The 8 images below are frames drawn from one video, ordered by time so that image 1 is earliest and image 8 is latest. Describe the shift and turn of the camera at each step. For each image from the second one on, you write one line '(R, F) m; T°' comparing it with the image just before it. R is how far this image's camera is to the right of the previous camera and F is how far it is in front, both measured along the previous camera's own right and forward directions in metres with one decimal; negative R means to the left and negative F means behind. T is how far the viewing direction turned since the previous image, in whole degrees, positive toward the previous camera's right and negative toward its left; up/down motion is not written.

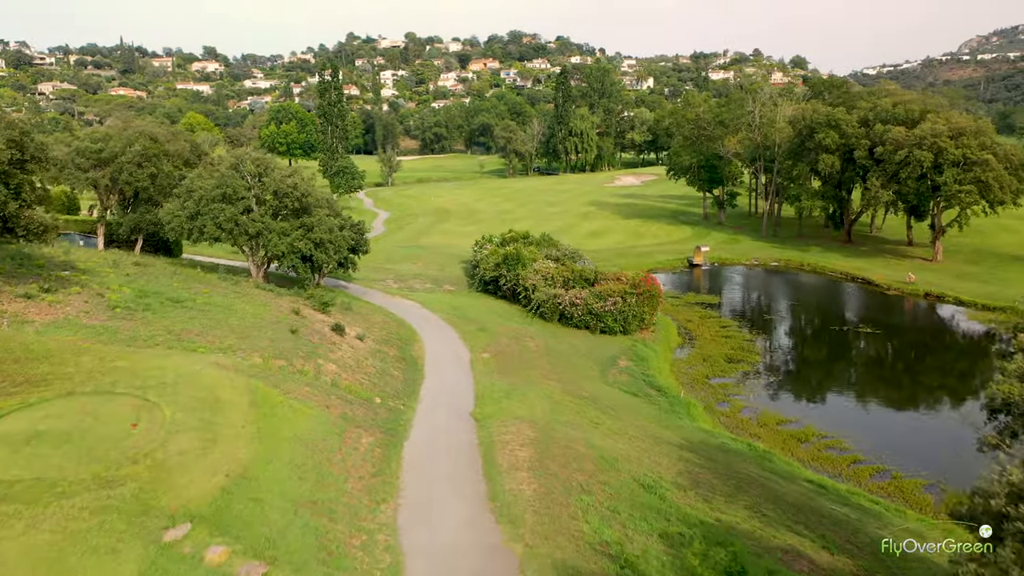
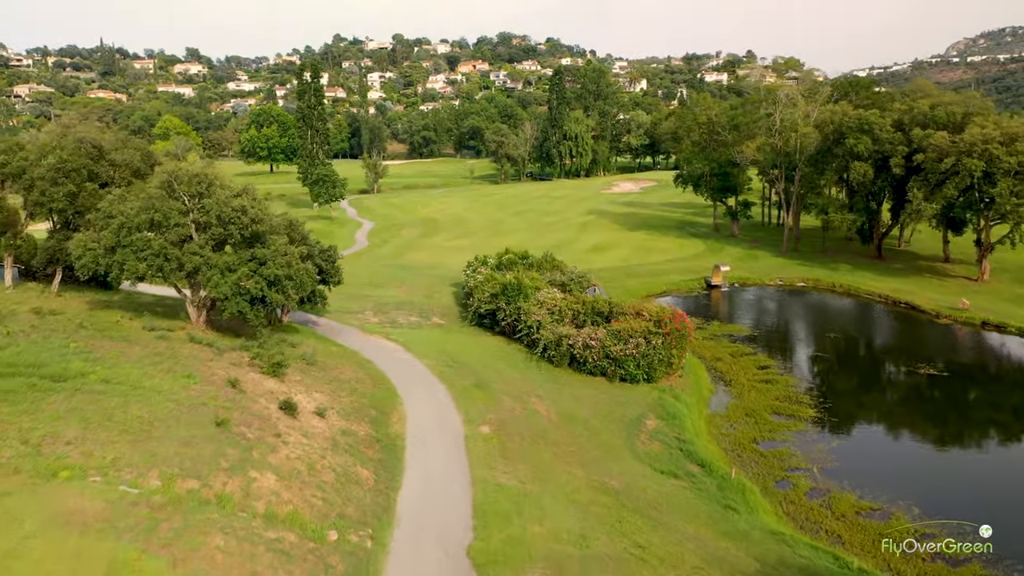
(-0.4, +5.1) m; +1°
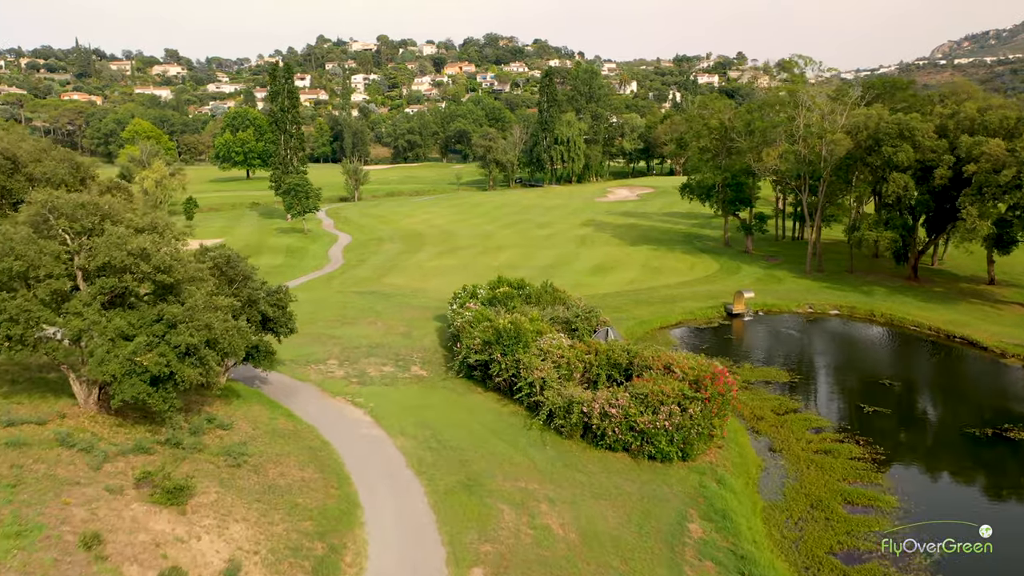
(-0.3, +5.4) m; +1°
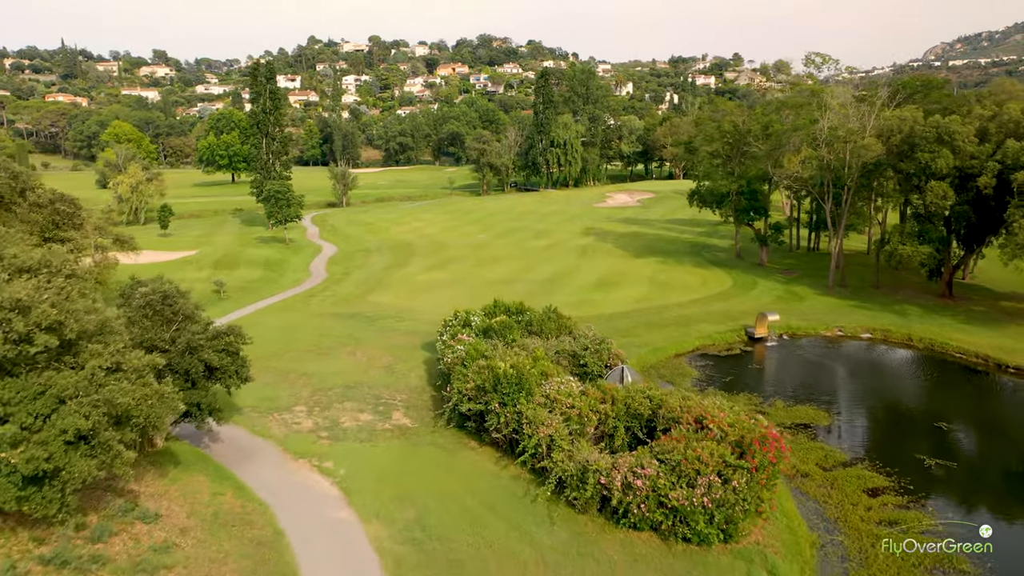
(-0.2, +3.8) m; 0°
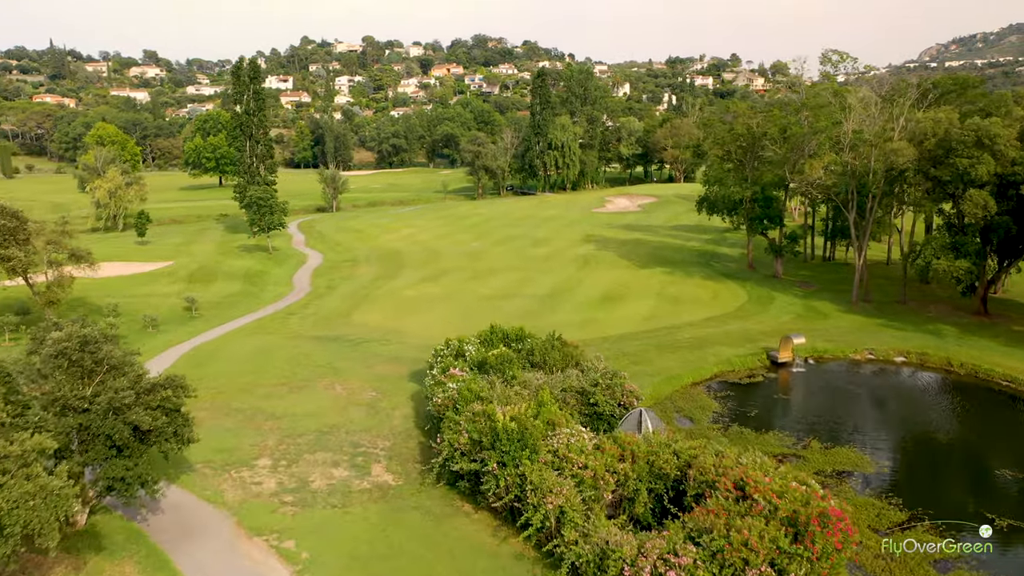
(-0.1, +3.2) m; 0°
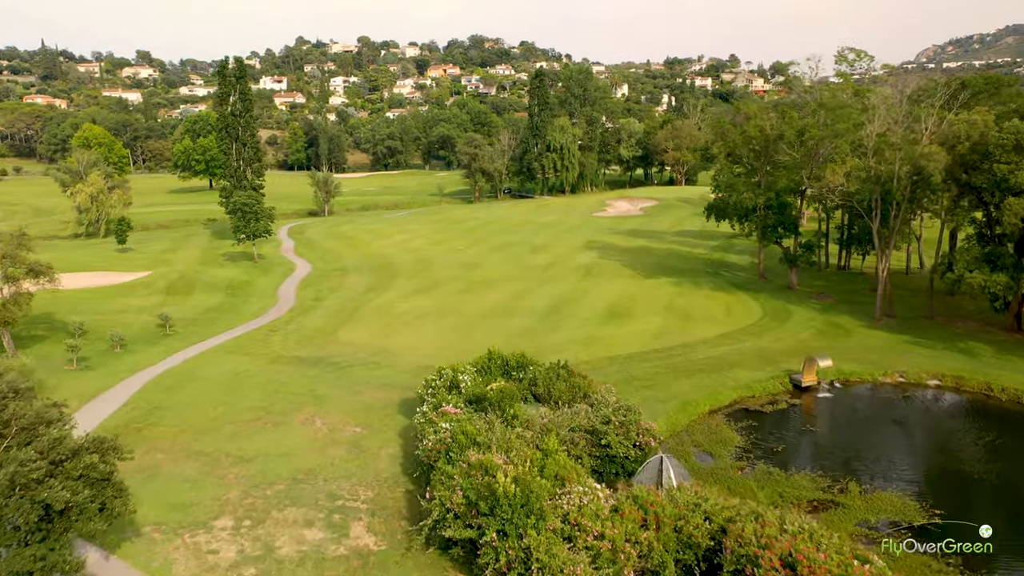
(-0.1, +2.6) m; 0°
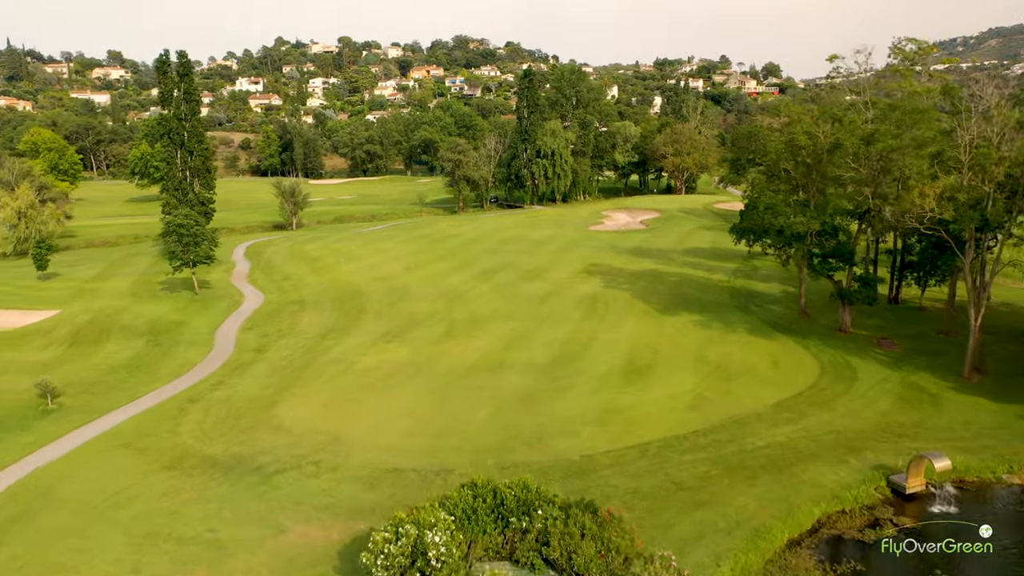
(-0.2, +7.8) m; +1°
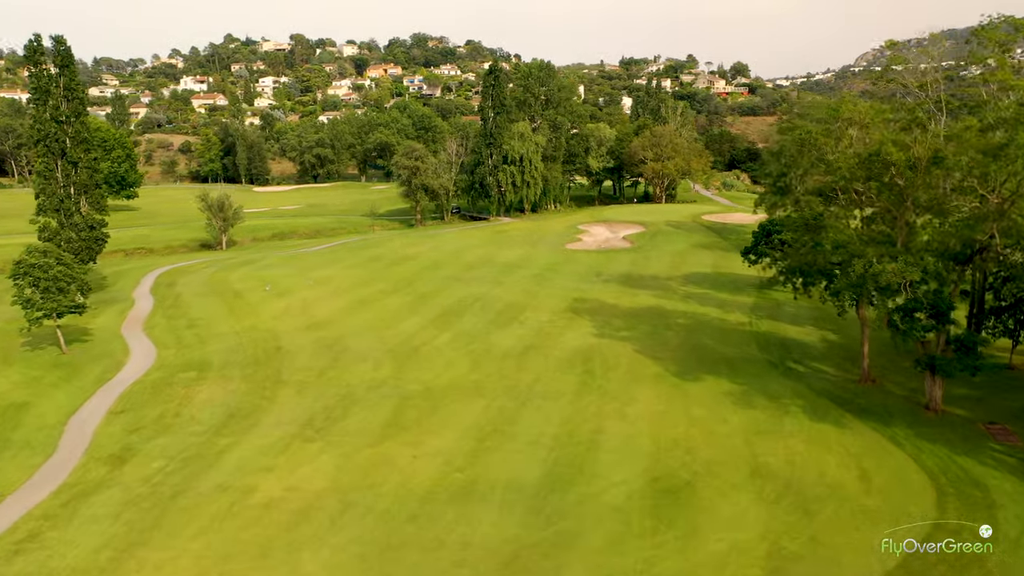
(-0.2, +9.6) m; +3°
